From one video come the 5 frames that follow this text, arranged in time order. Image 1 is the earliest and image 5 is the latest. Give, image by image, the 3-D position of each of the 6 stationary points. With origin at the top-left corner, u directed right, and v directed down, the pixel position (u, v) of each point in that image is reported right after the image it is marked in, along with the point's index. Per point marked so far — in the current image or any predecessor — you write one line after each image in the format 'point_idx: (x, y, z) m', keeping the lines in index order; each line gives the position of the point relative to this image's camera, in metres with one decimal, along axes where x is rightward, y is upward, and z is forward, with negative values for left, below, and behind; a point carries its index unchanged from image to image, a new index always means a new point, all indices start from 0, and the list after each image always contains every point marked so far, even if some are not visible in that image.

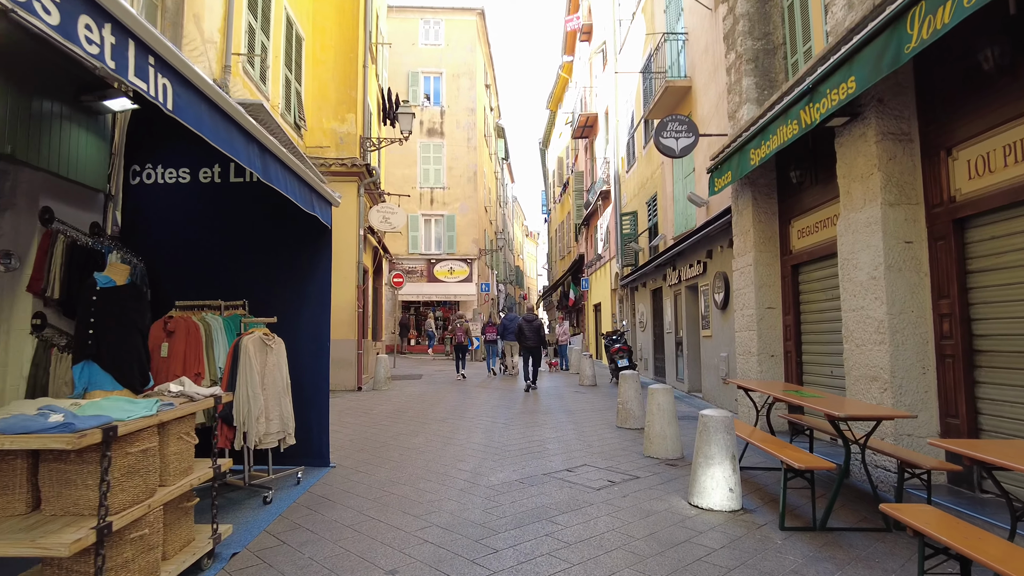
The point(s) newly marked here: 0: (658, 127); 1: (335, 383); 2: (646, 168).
0: (+2.1, +2.3, +9.1) m
1: (-3.7, -2.0, +13.5) m
2: (+3.4, +3.0, +16.4) m
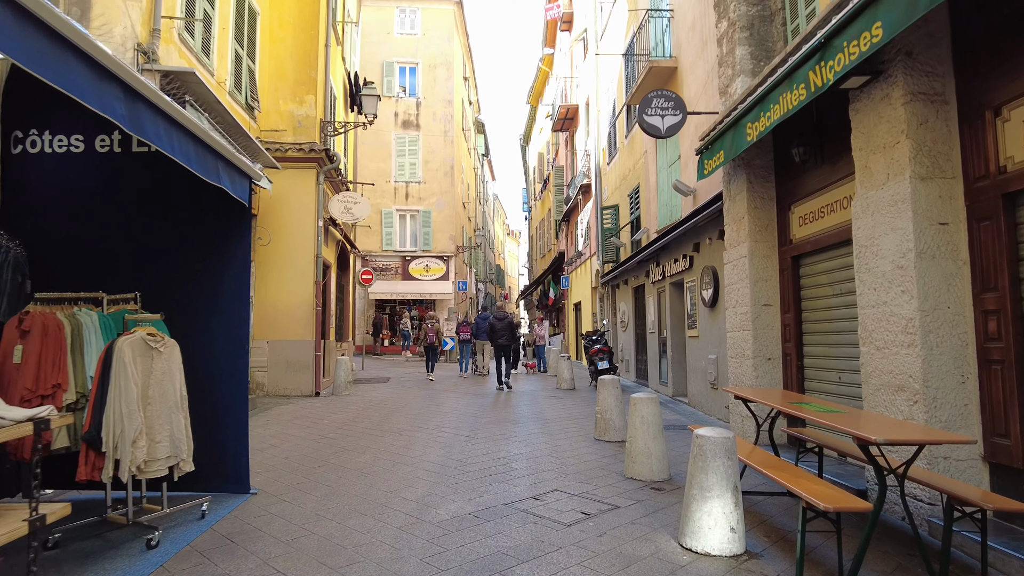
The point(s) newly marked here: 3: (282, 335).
0: (+1.6, +2.3, +8.2) m
1: (-4.3, -1.9, +12.4) m
2: (+2.8, +3.1, +15.5) m
3: (-4.5, -0.9, +12.5) m
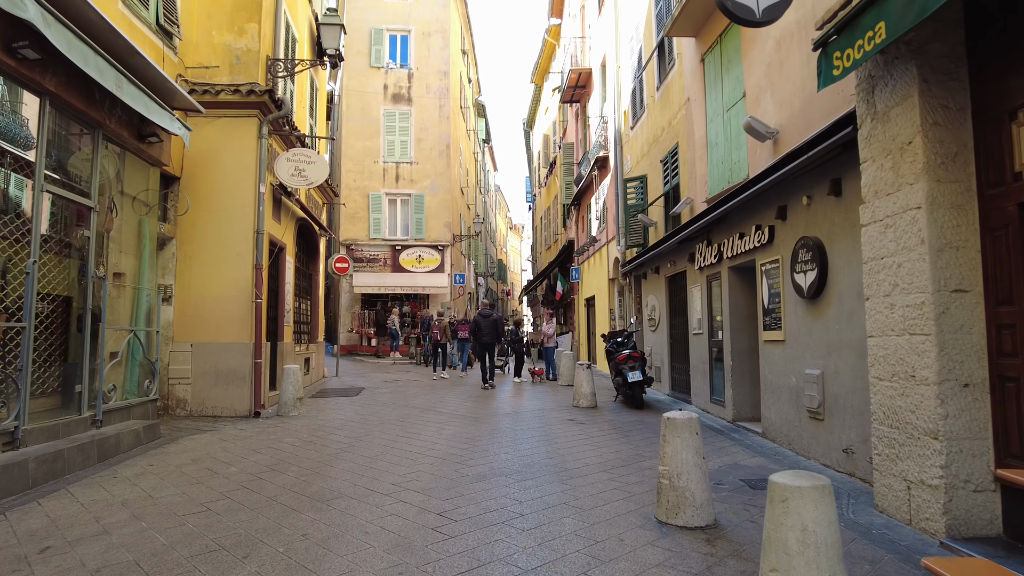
0: (+1.7, +2.5, +5.2) m
1: (-4.2, -1.7, +9.4) m
2: (+2.9, +3.3, +12.4) m
3: (-4.4, -0.7, +9.5) m
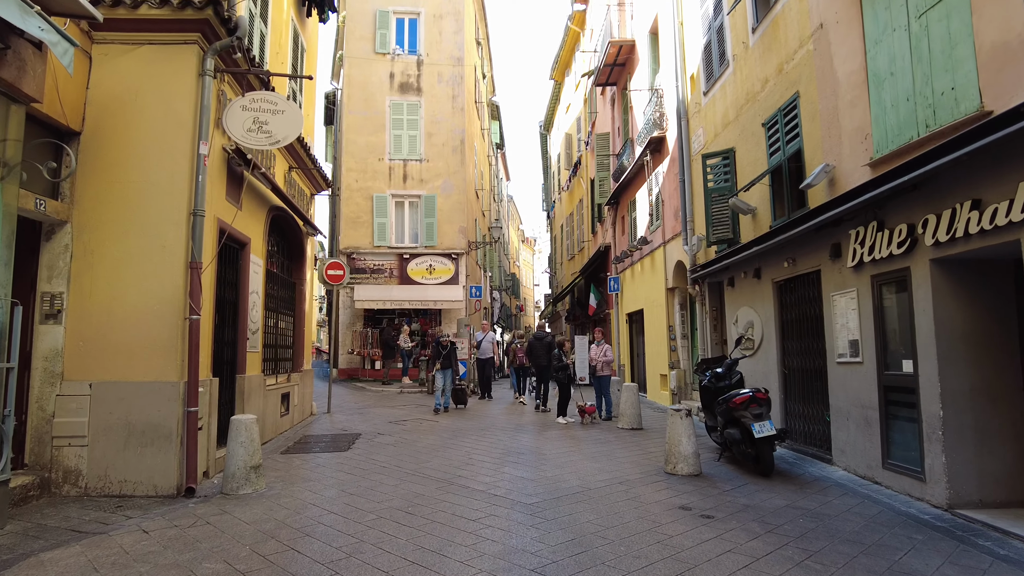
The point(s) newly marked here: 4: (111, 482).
0: (+2.3, +2.6, +1.9) m
1: (-3.6, -1.8, +6.1) m
2: (+3.5, +3.2, +9.2) m
3: (-3.8, -0.8, +6.2) m
4: (-3.8, -1.8, +6.1) m
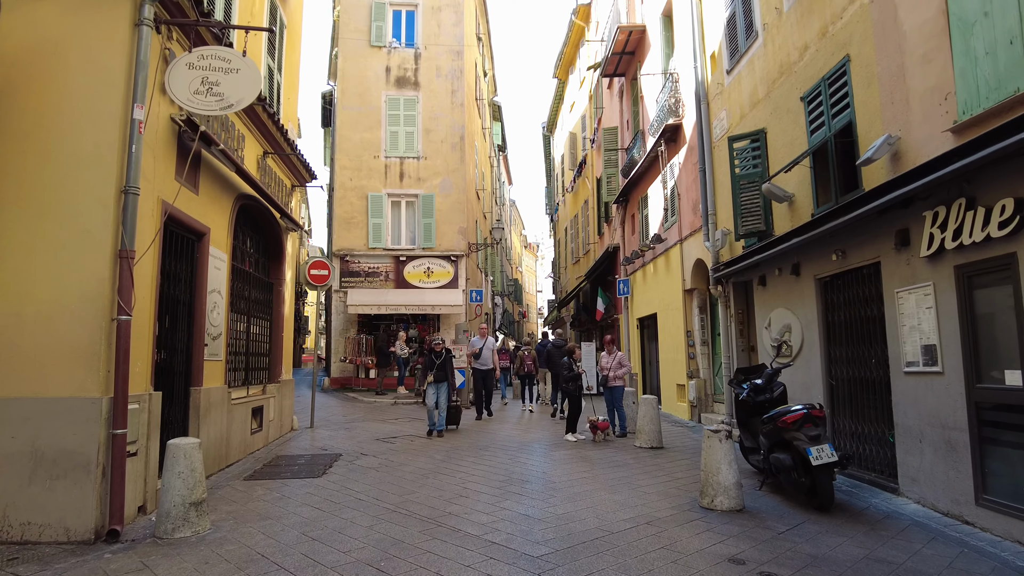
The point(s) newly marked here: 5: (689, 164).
0: (+2.3, +2.7, +0.7) m
1: (-3.5, -1.7, +4.8) m
2: (+3.5, +3.2, +8.0) m
3: (-3.8, -0.7, +5.0) m
4: (-3.7, -1.8, +4.8) m
5: (+3.3, +2.3, +12.3) m
